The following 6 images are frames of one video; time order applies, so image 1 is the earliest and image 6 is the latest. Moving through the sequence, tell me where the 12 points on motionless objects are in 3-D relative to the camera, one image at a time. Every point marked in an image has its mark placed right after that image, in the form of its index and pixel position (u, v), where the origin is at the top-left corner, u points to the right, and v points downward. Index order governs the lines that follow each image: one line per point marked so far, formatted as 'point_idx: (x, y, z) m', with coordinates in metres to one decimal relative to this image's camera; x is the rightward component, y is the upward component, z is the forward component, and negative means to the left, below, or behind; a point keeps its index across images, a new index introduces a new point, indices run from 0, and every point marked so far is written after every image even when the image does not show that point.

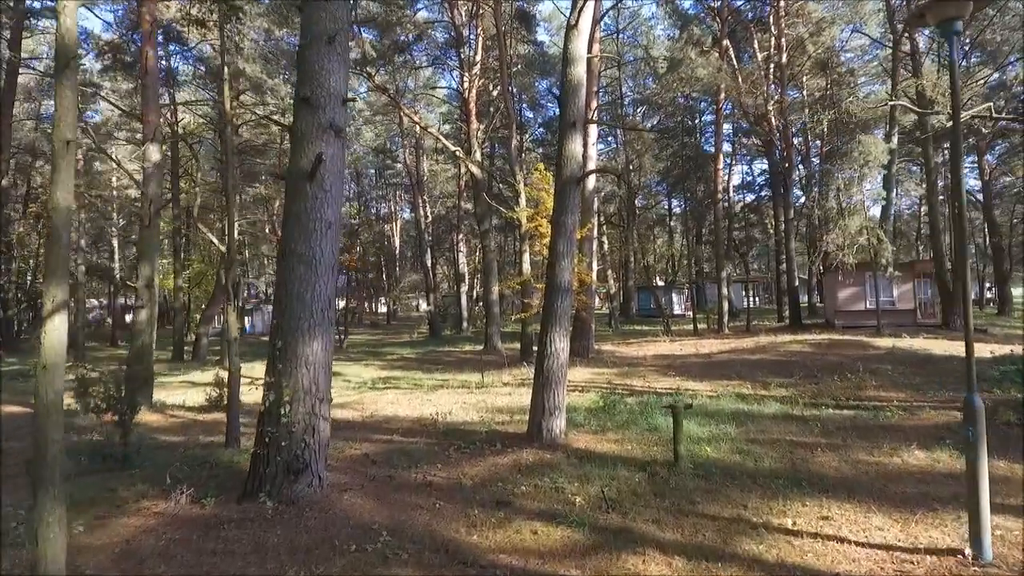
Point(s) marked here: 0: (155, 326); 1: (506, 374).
0: (-5.7, -0.6, +10.0) m
1: (-0.1, -1.7, +12.5) m
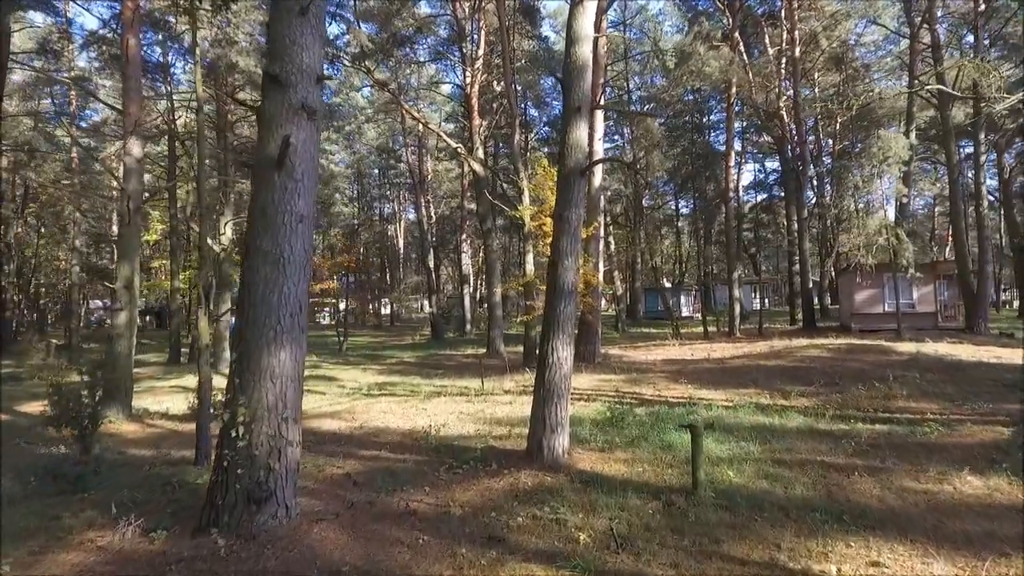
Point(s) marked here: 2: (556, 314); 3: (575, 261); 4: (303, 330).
0: (-5.7, -0.6, +9.4) m
1: (-0.1, -1.8, +11.9) m
2: (+0.4, -0.2, +5.6) m
3: (+0.6, +0.2, +5.8) m
4: (-1.5, -0.3, +4.5) m
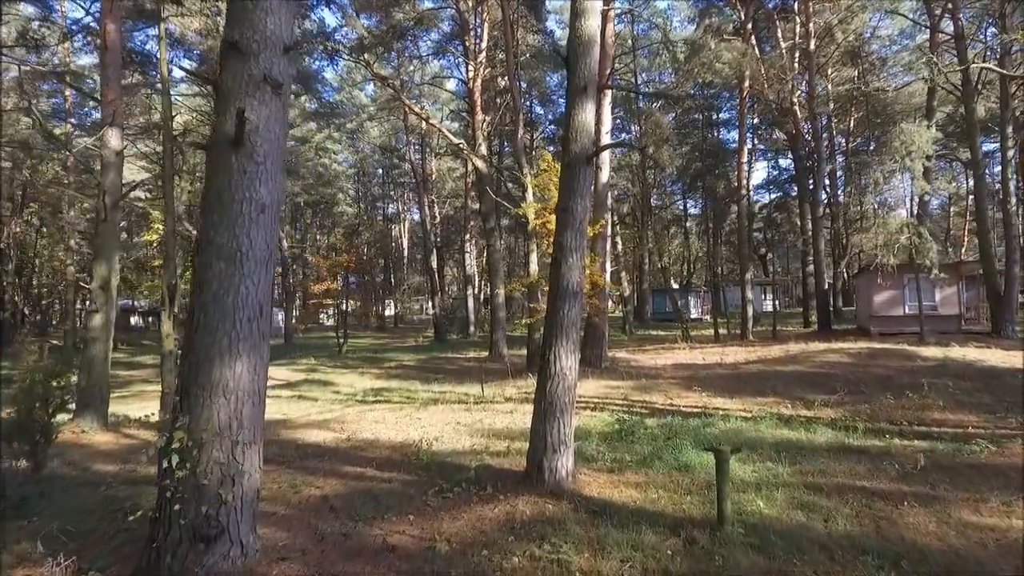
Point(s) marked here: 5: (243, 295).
0: (-5.7, -0.6, +8.9) m
1: (0.0, -1.8, +11.2) m
2: (+0.4, -0.2, +5.0) m
3: (+0.6, +0.2, +5.2) m
4: (-1.5, -0.3, +3.9) m
5: (-1.6, 0.0, +3.7) m
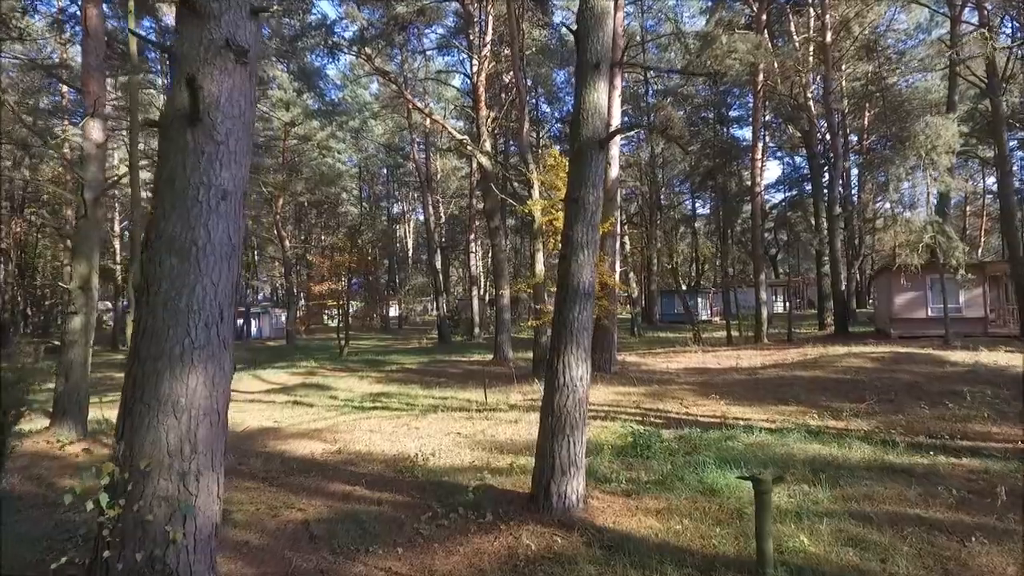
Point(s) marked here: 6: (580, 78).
0: (-5.6, -0.6, +8.4) m
1: (0.0, -1.8, +10.7) m
2: (+0.4, -0.2, +4.5) m
3: (+0.6, +0.2, +4.6) m
4: (-1.5, -0.3, +3.3) m
5: (-1.6, 0.0, +3.2) m
6: (+0.5, +1.6, +4.9) m
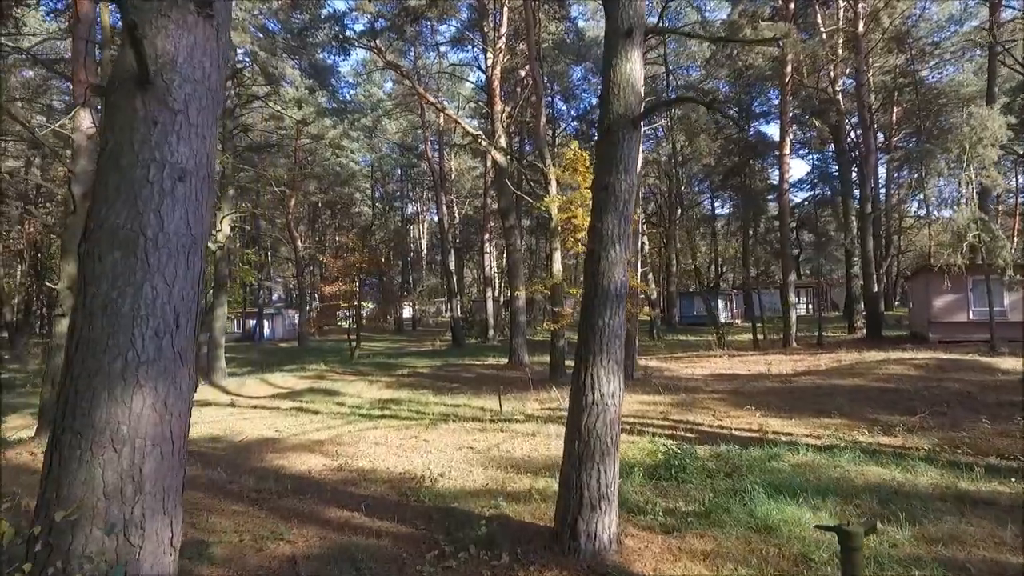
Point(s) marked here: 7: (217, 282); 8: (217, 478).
0: (-5.4, -0.6, +7.9) m
1: (+0.3, -1.8, +10.0) m
2: (+0.5, -0.3, +3.8) m
3: (+0.7, +0.2, +4.0) m
4: (-1.4, -0.3, +2.7) m
5: (-1.5, 0.0, +2.6) m
6: (+0.7, +1.6, +4.2) m
7: (-7.6, +0.2, +16.2) m
8: (-2.9, -1.8, +6.1) m
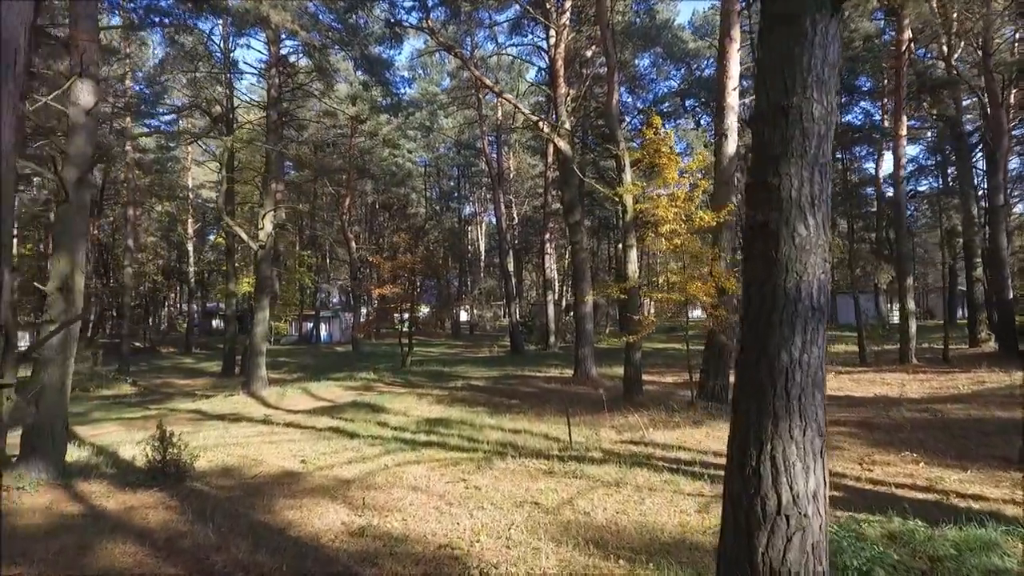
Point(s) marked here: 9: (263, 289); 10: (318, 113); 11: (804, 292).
0: (-4.6, -0.7, +6.6) m
1: (+1.2, -1.9, +8.3) m
2: (+0.9, -0.3, +2.0) m
3: (+1.1, +0.2, +2.2) m
4: (-1.1, -0.3, +1.1) m
5: (-1.2, 0.0, +1.0) m
6: (+1.1, +1.6, +2.5) m
7: (-6.1, +0.1, +15.1) m
8: (-2.3, -1.9, +4.6) m
9: (-5.9, 0.0, +15.1) m
10: (-5.8, +5.3, +18.6) m
11: (+1.0, 0.0, +2.1) m
